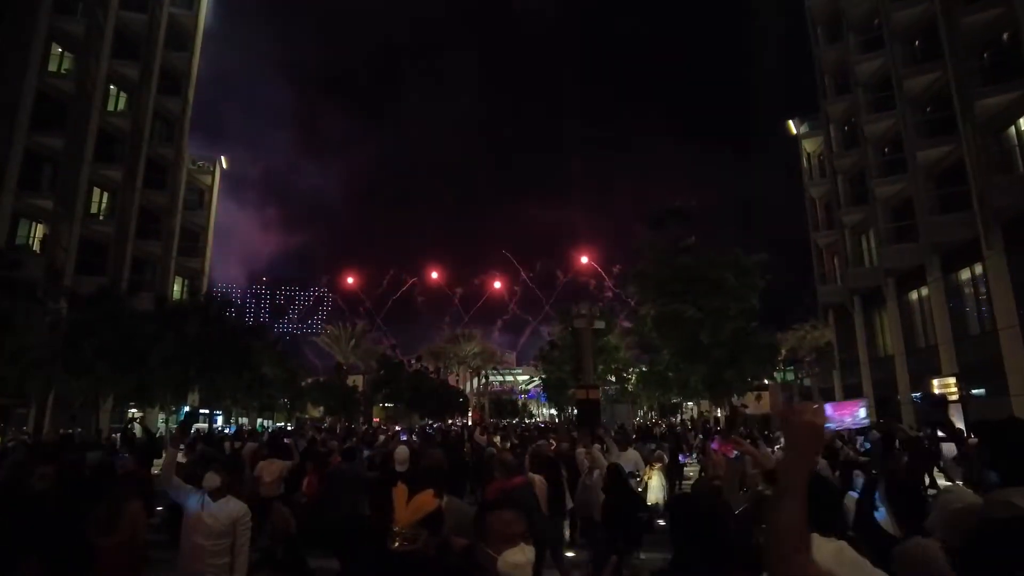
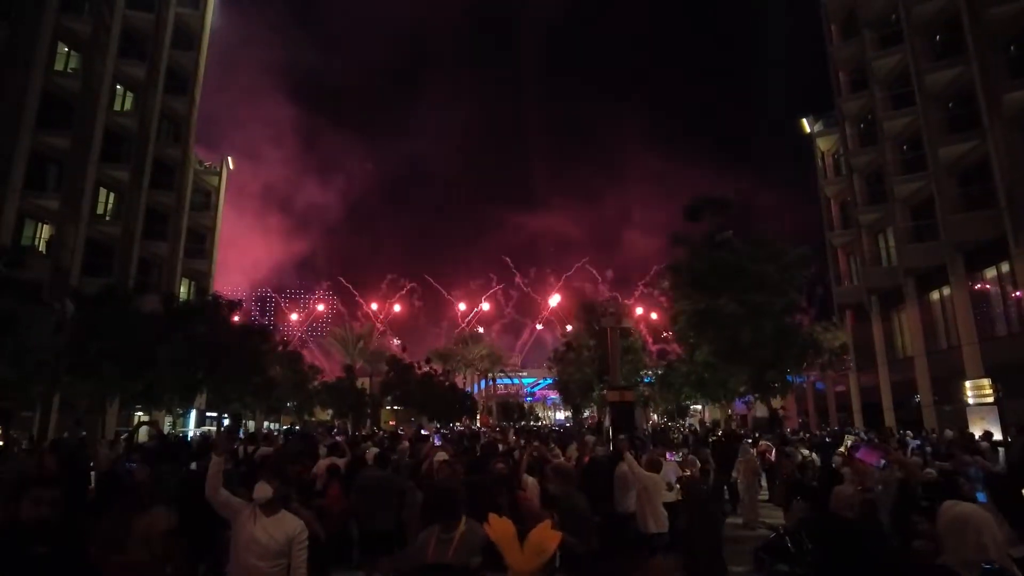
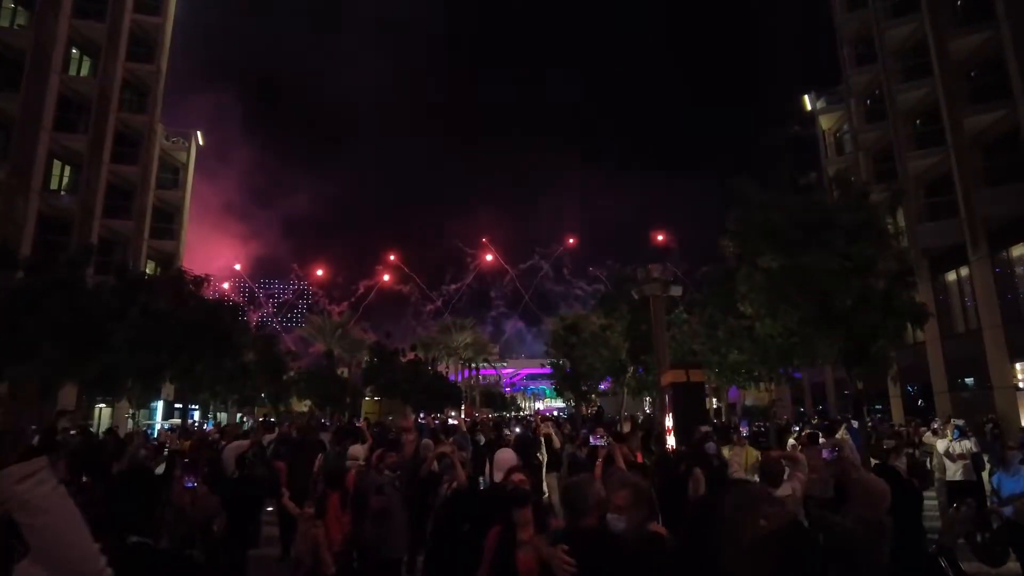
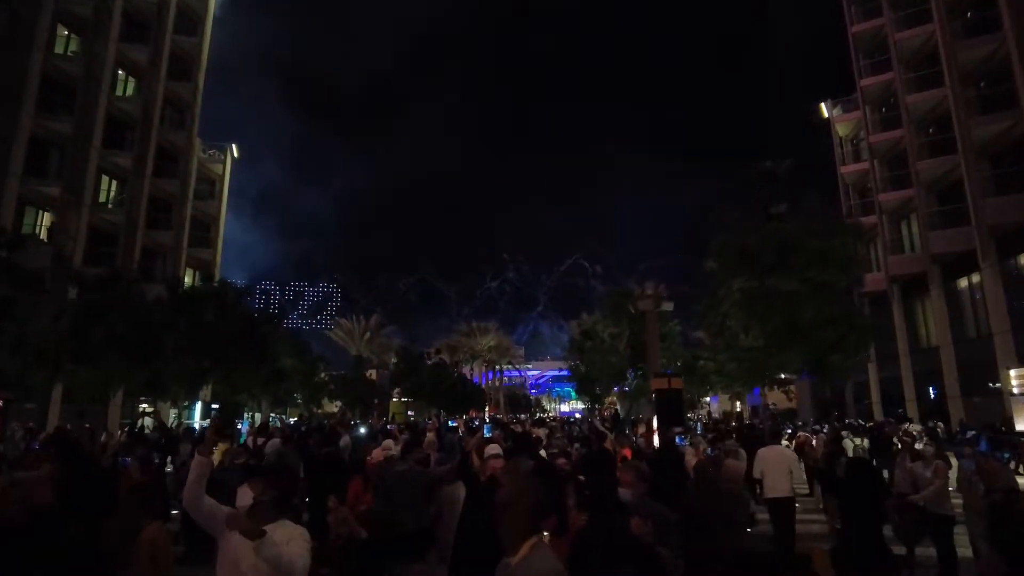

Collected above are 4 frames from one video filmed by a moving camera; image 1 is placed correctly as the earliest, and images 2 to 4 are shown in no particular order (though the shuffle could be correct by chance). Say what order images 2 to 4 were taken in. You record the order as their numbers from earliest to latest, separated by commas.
2, 4, 3
